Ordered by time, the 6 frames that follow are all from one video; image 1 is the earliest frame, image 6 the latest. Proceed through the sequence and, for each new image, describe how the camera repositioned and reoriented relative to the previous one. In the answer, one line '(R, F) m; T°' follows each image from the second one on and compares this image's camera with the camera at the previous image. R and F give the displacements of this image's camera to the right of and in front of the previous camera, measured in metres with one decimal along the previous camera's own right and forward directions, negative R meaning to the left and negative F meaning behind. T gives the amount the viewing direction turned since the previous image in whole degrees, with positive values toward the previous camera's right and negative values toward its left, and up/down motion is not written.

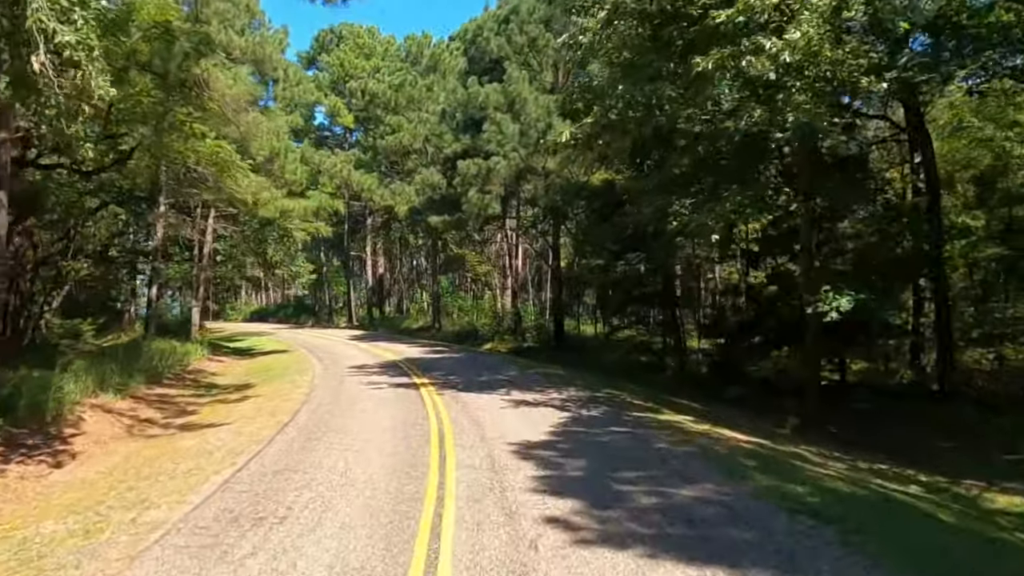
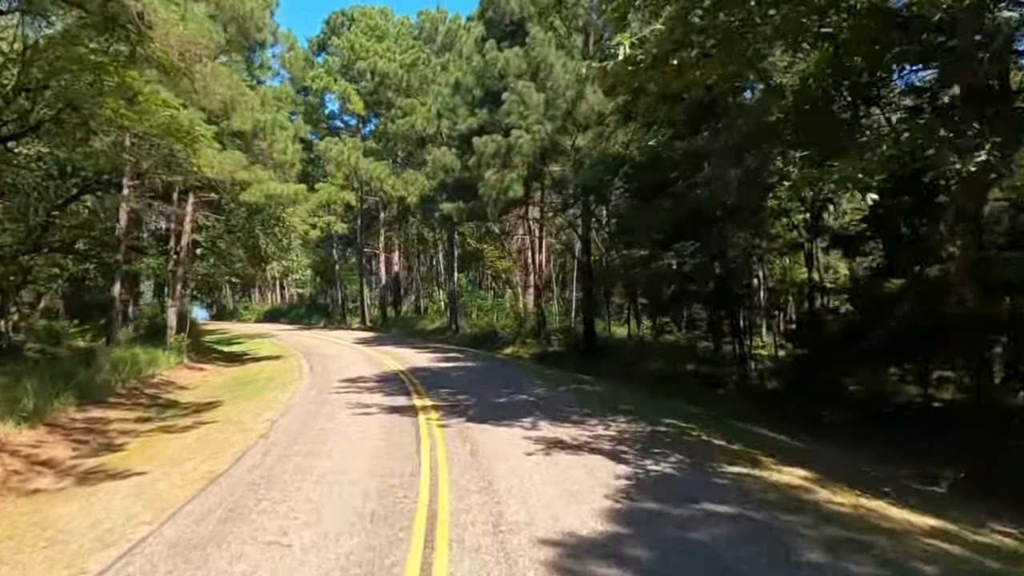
(-0.1, +3.7) m; -2°
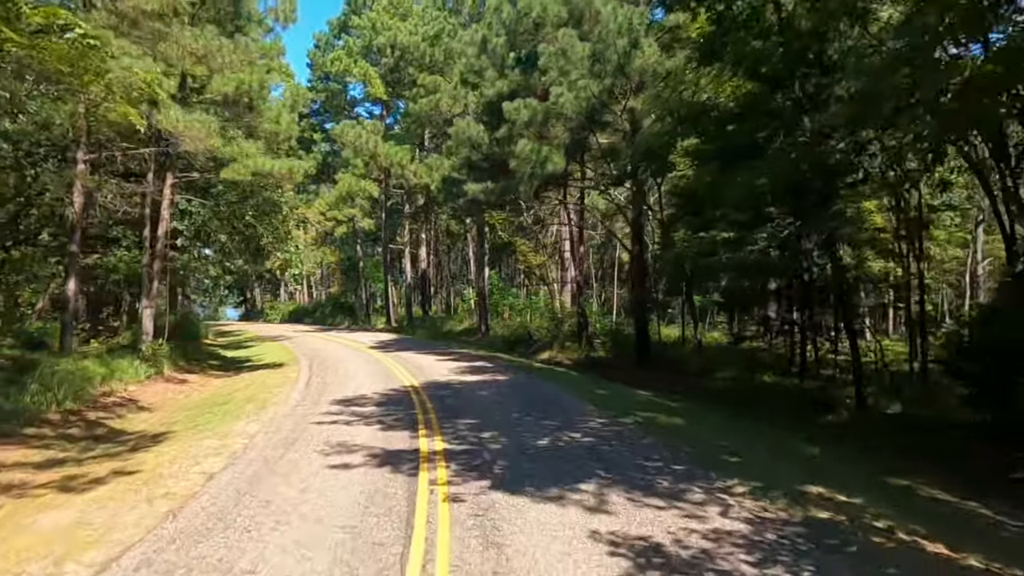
(-0.2, +4.0) m; -3°
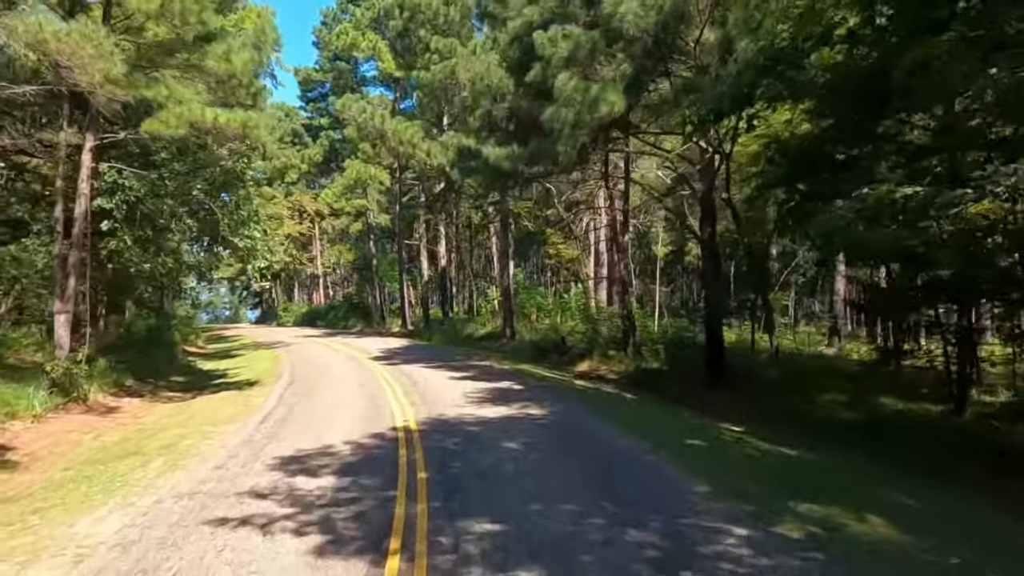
(-0.2, +5.1) m; -2°
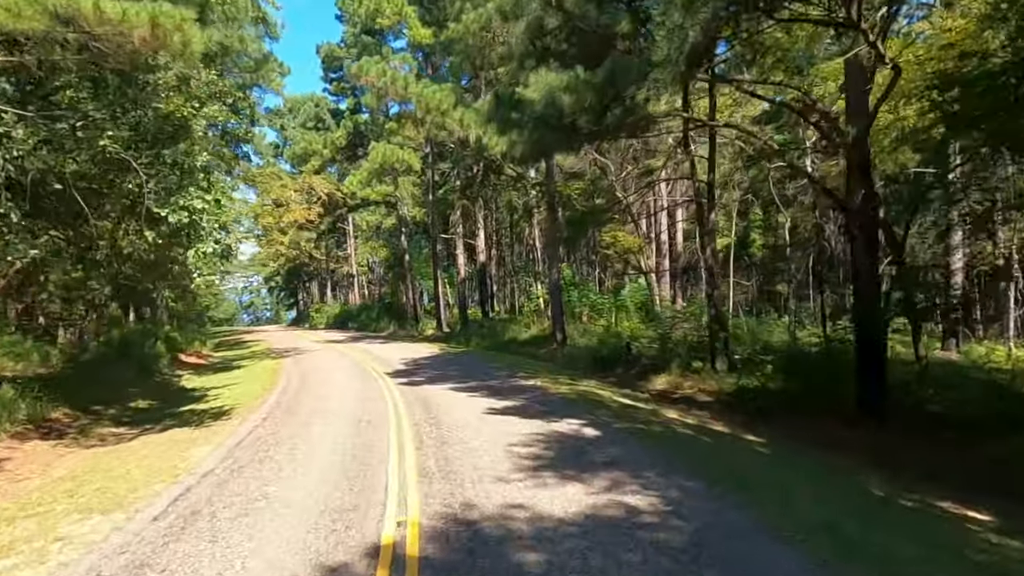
(-0.4, +5.3) m; -3°
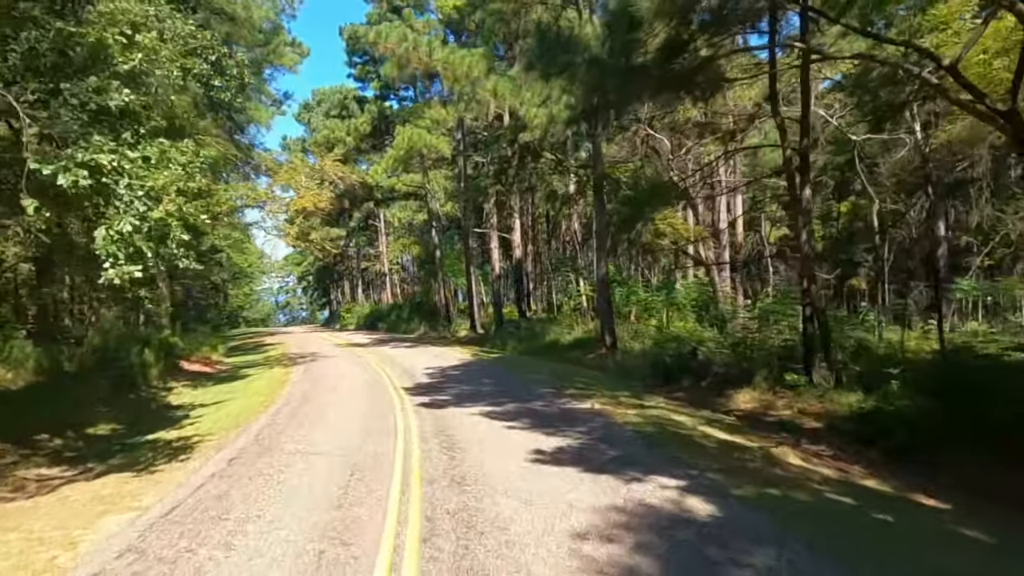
(-0.2, +3.6) m; -3°
